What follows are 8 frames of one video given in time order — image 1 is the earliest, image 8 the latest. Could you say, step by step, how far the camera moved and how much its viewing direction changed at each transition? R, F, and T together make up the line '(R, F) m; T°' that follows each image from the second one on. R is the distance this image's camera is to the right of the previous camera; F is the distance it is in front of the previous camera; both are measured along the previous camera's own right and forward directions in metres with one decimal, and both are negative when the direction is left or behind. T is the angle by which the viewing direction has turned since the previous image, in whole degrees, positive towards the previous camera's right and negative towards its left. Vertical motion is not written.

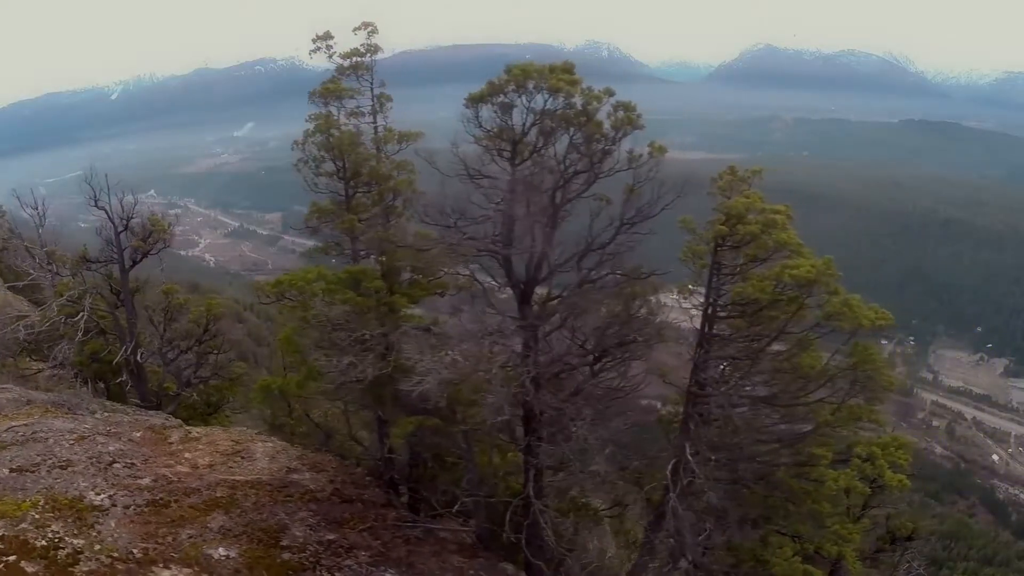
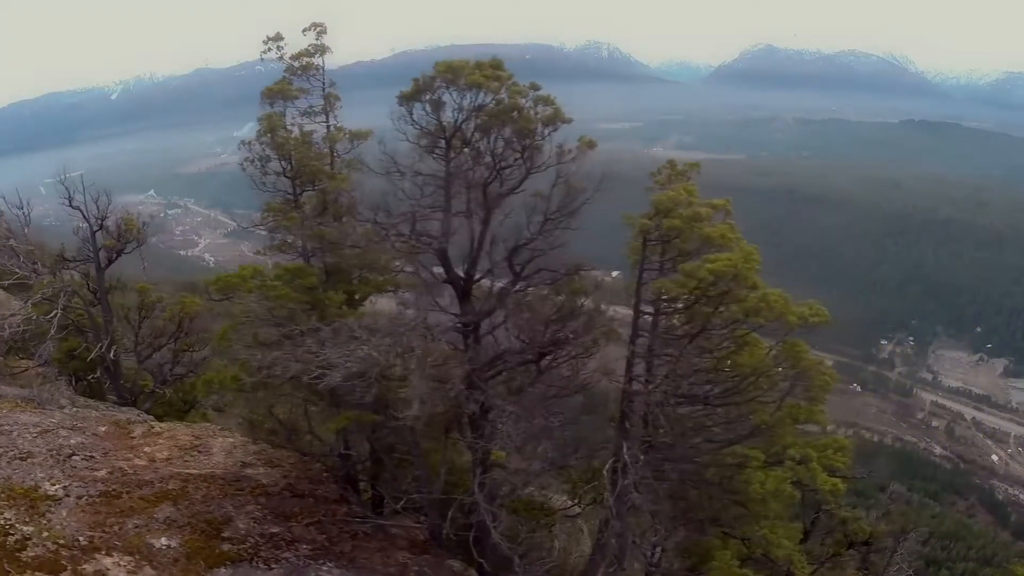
(-1.0, +3.2) m; 0°
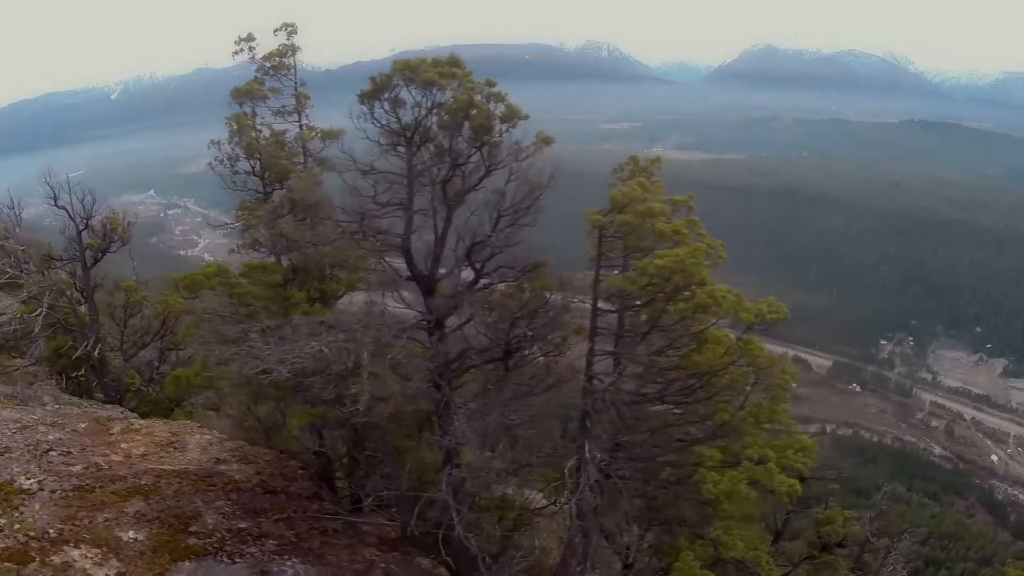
(+0.5, -0.1) m; 0°
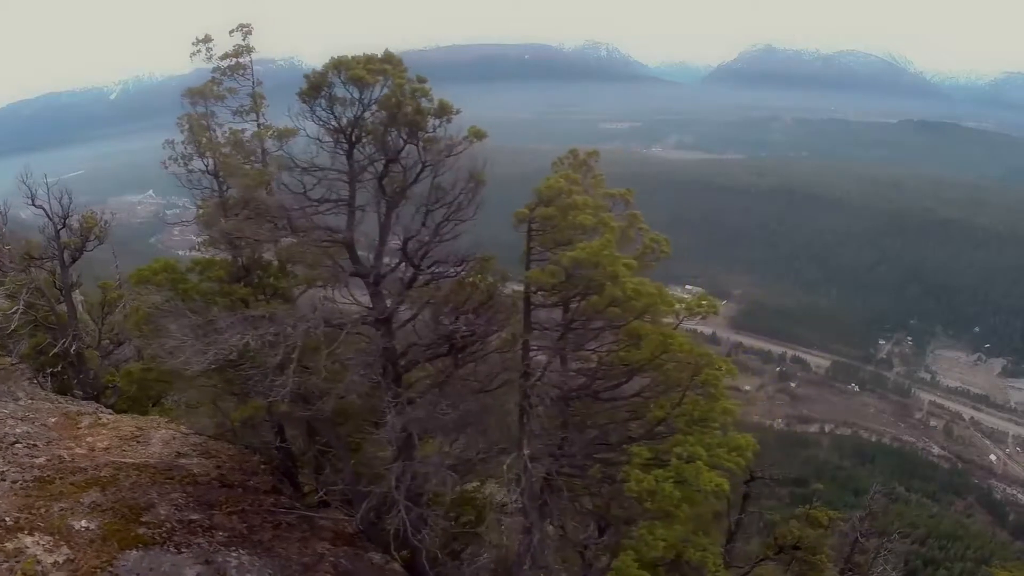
(+0.7, -0.2) m; 0°
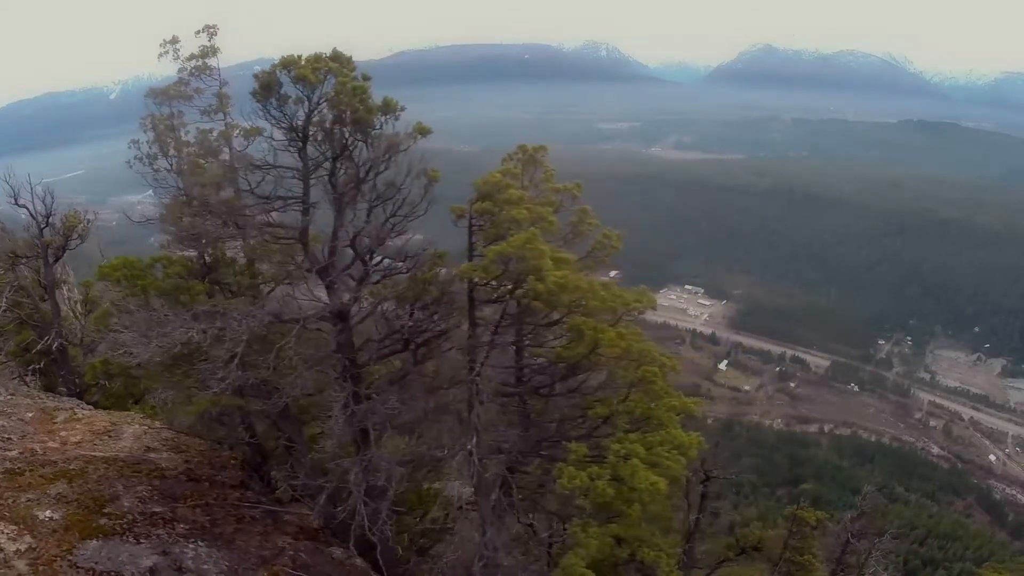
(+0.6, -0.2) m; 0°
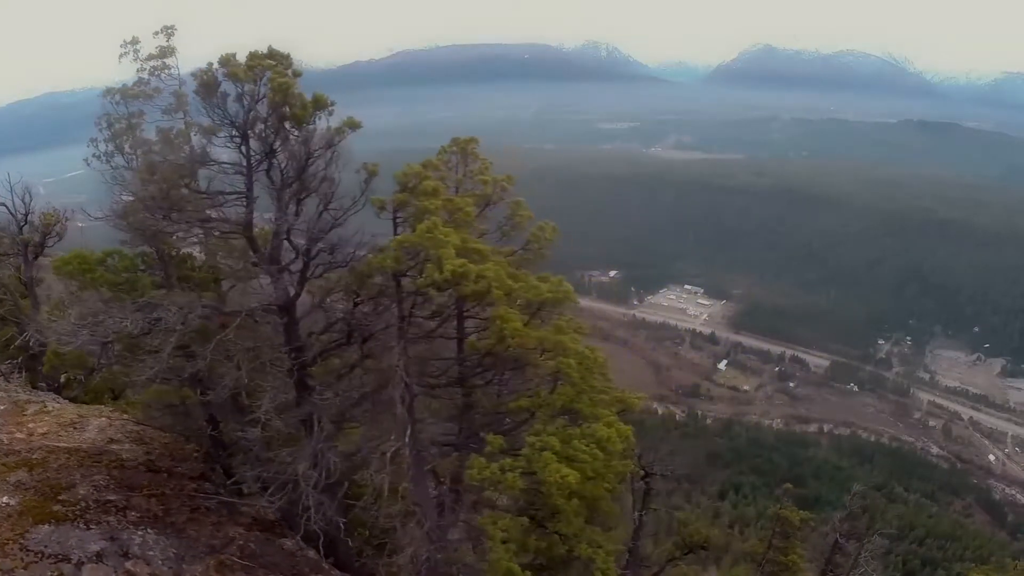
(+0.8, -0.3) m; 0°
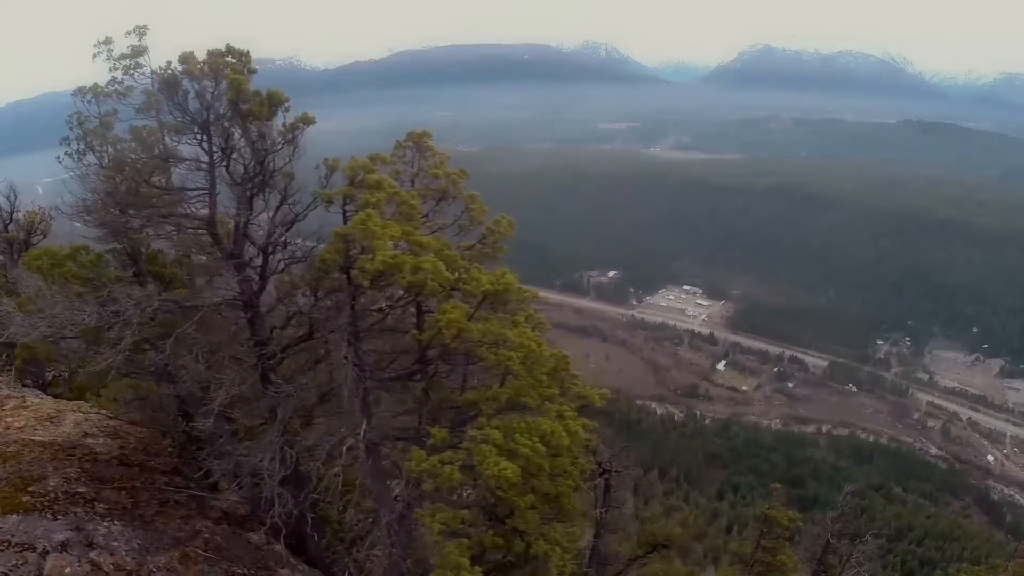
(+0.5, -0.2) m; 0°
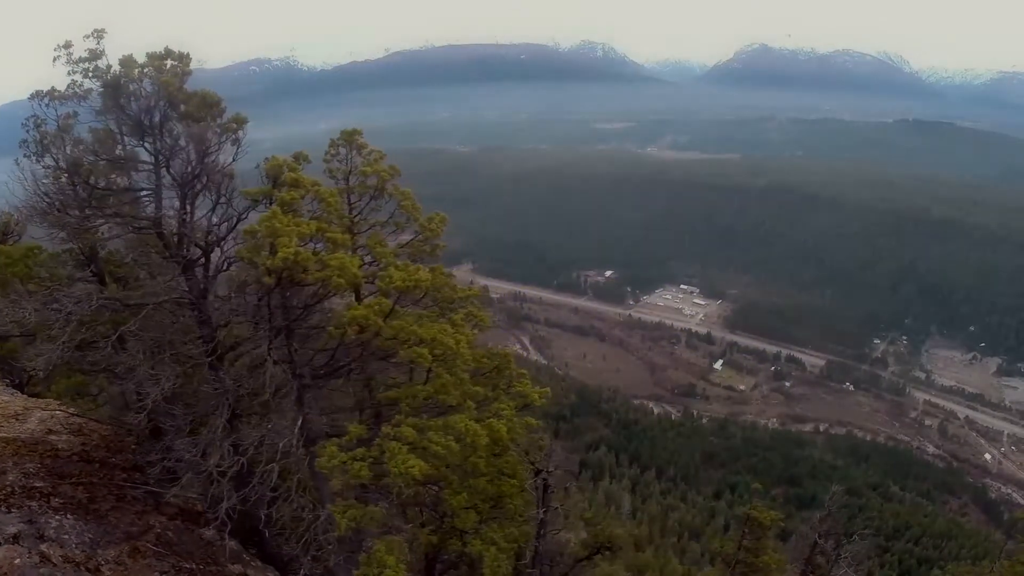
(+0.8, -0.3) m; 0°
